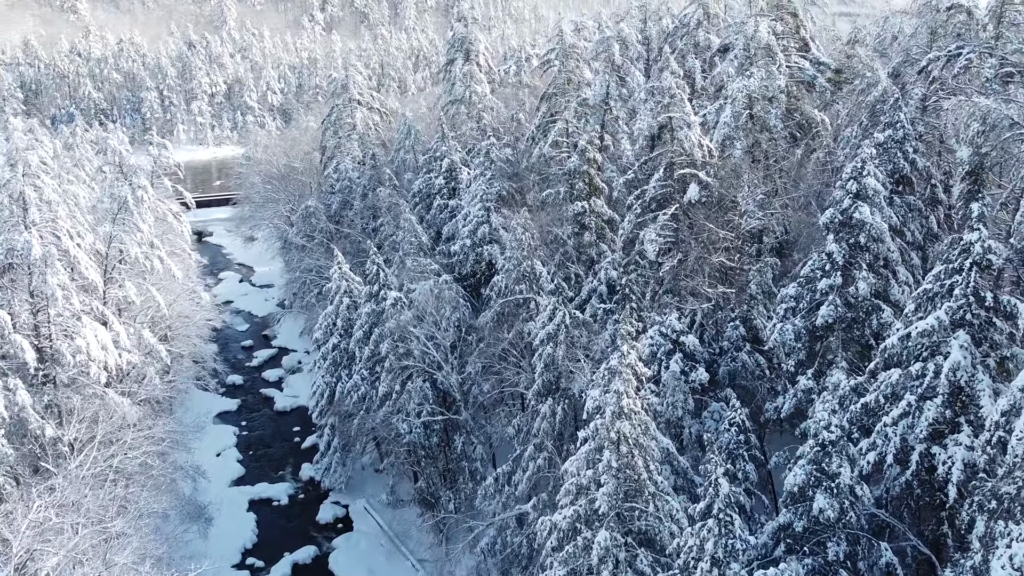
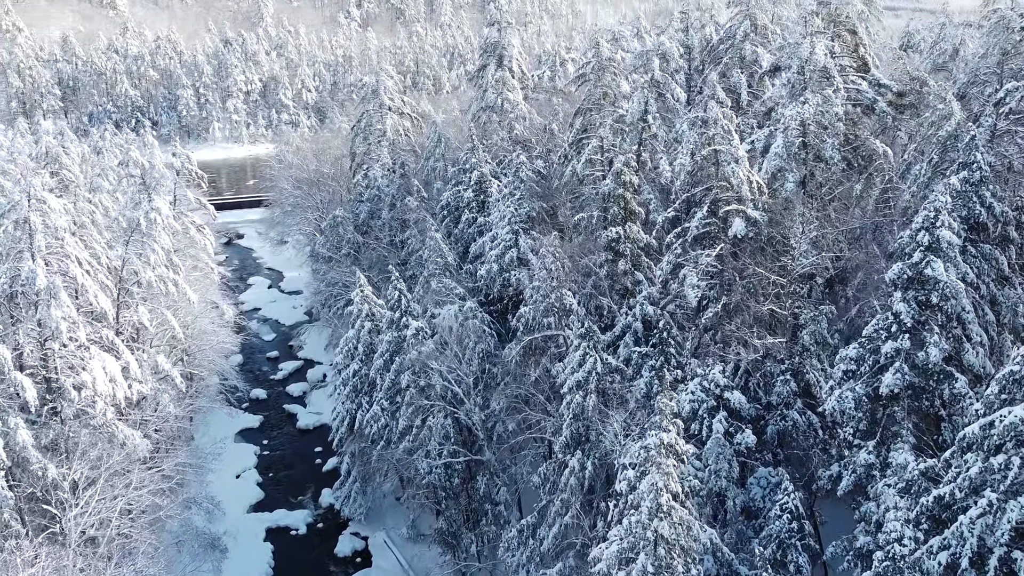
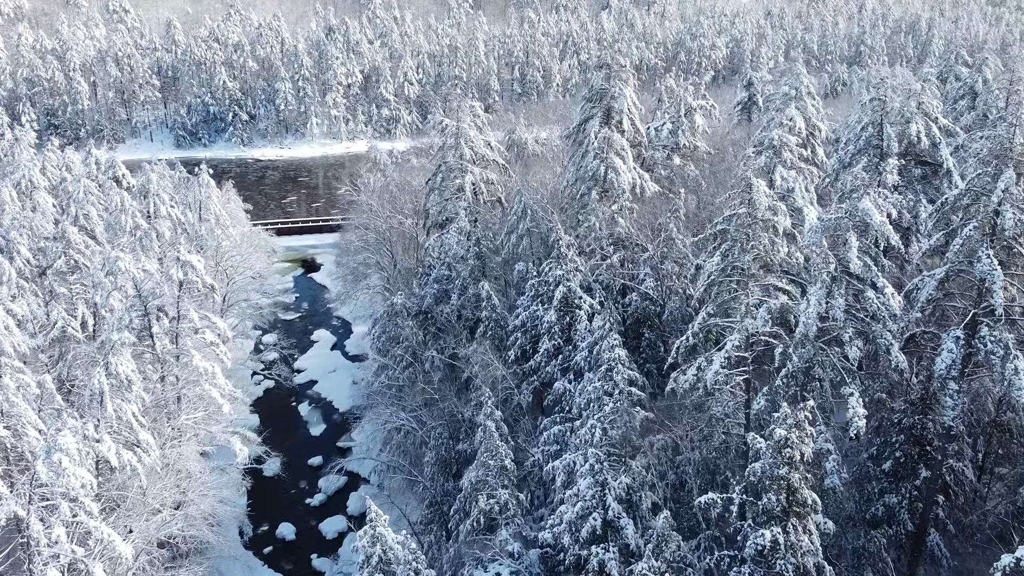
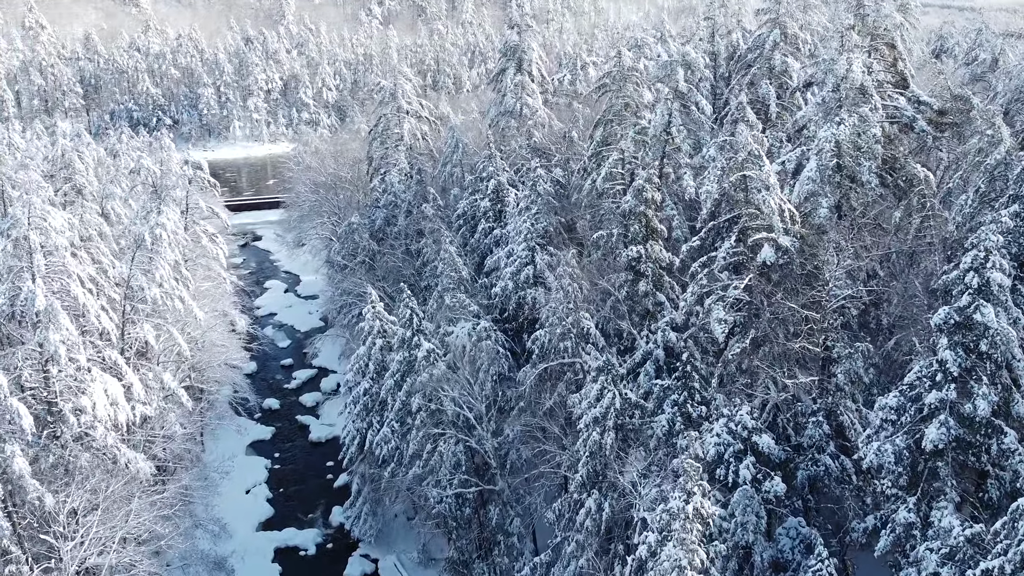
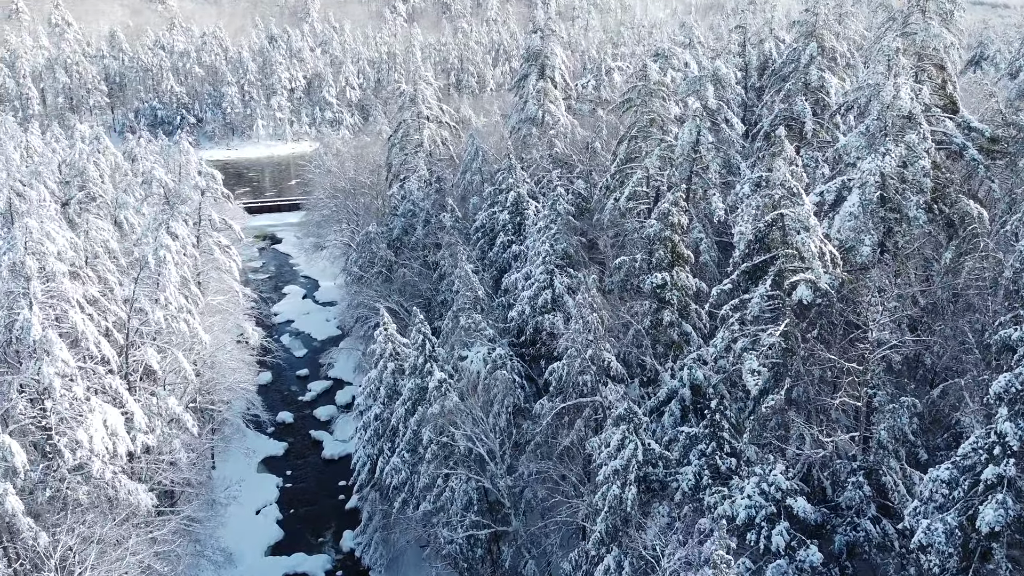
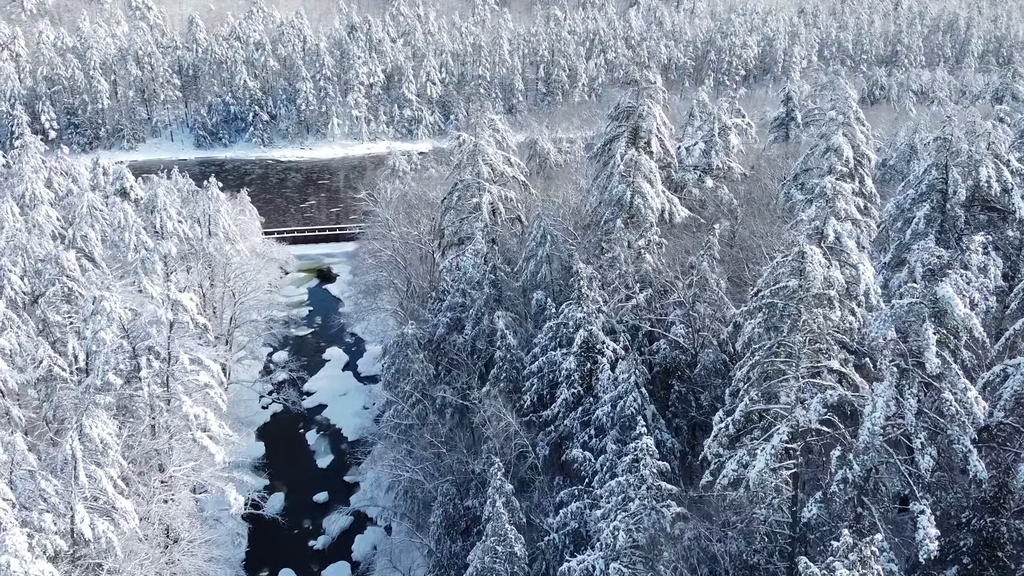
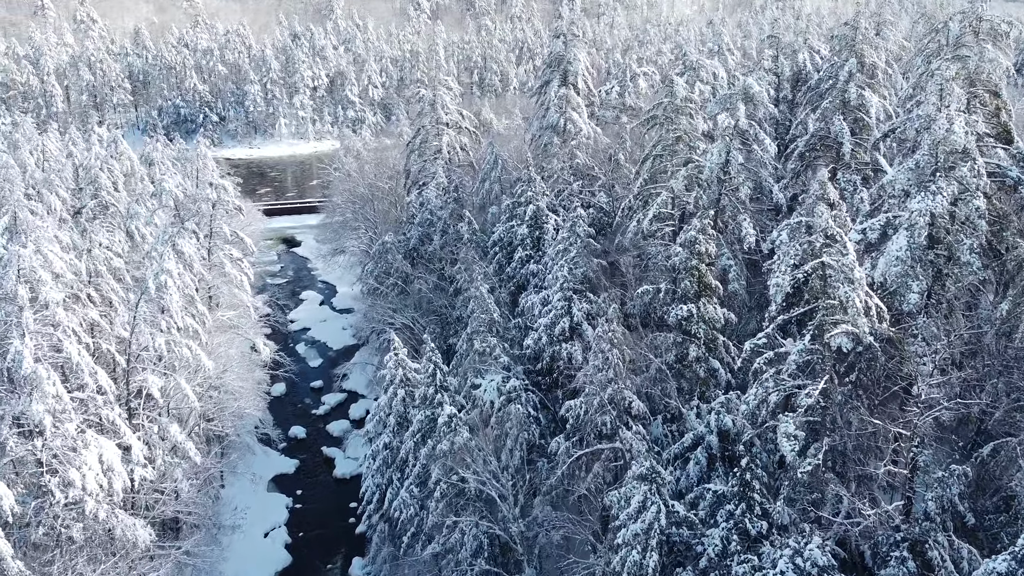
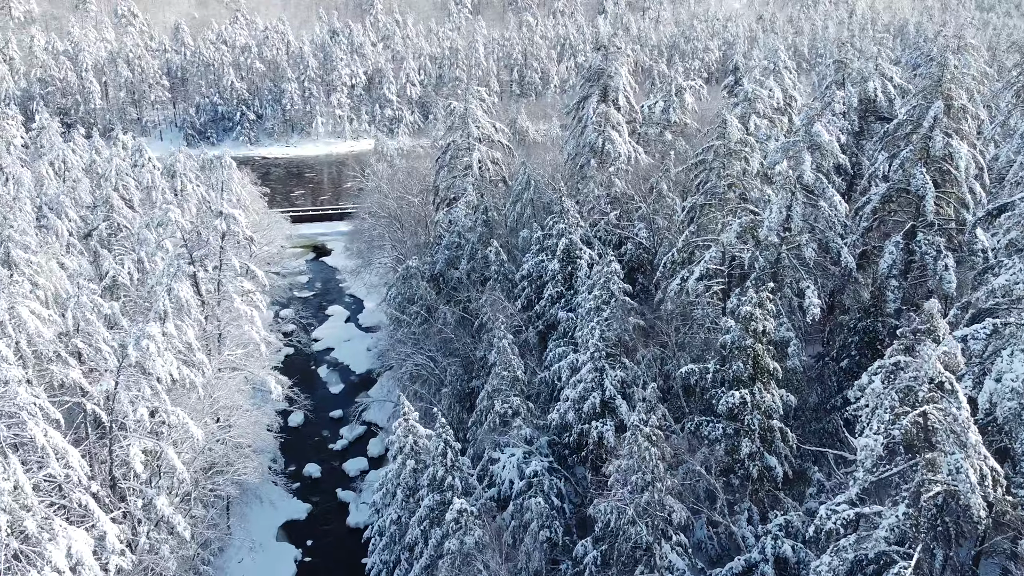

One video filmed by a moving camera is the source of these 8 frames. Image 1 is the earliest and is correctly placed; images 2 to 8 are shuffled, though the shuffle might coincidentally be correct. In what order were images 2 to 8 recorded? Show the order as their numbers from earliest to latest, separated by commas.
2, 4, 5, 7, 8, 3, 6
